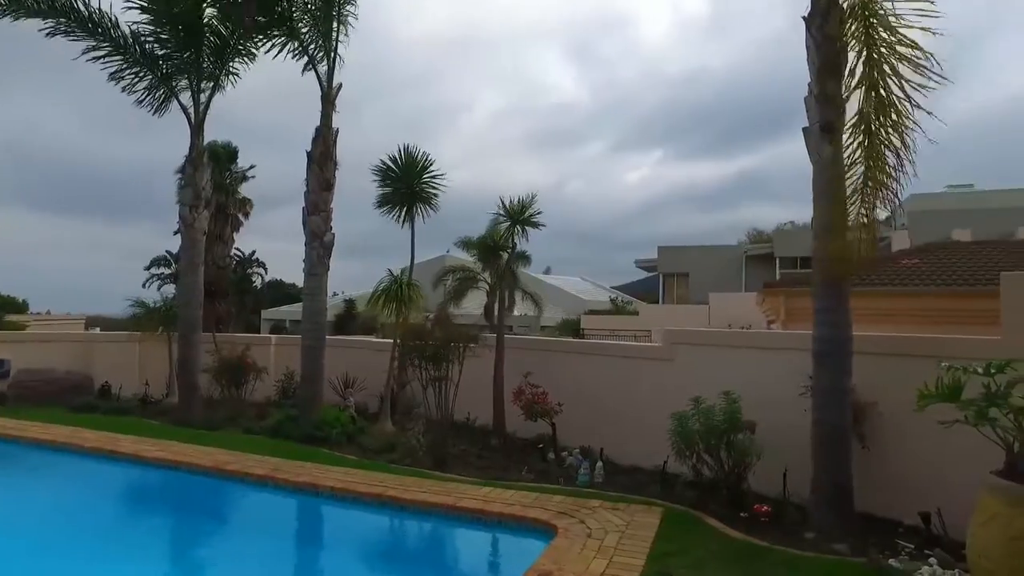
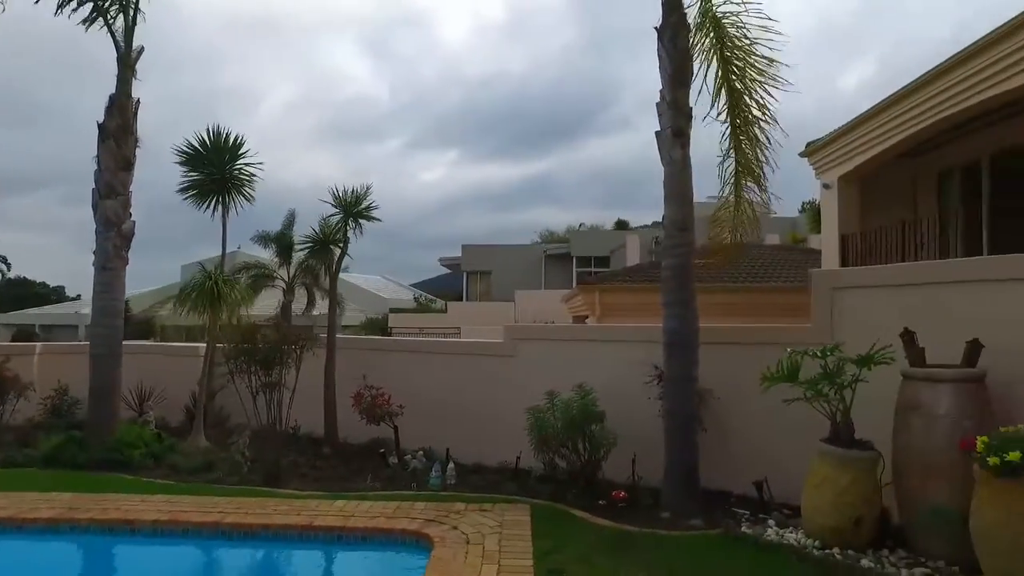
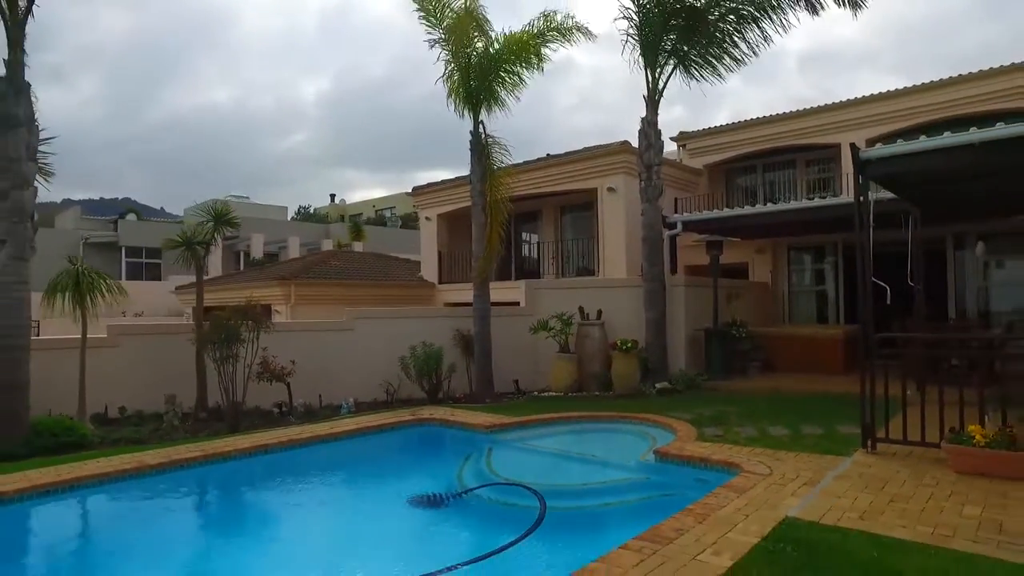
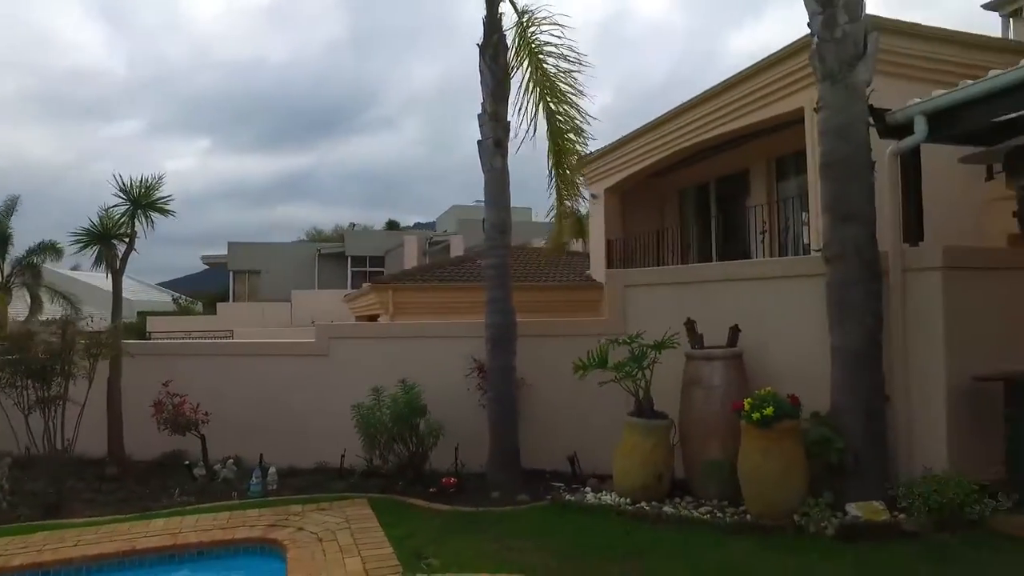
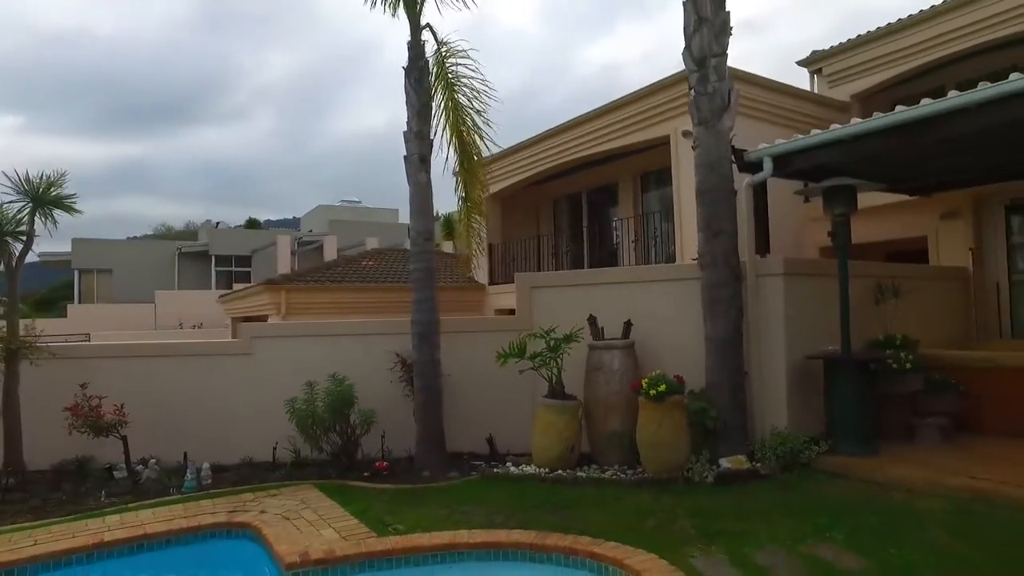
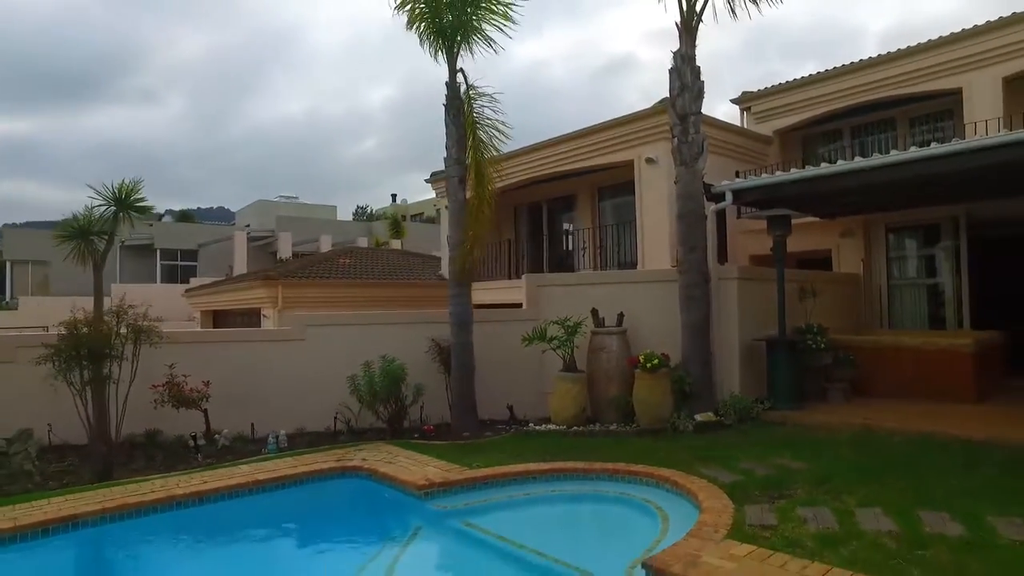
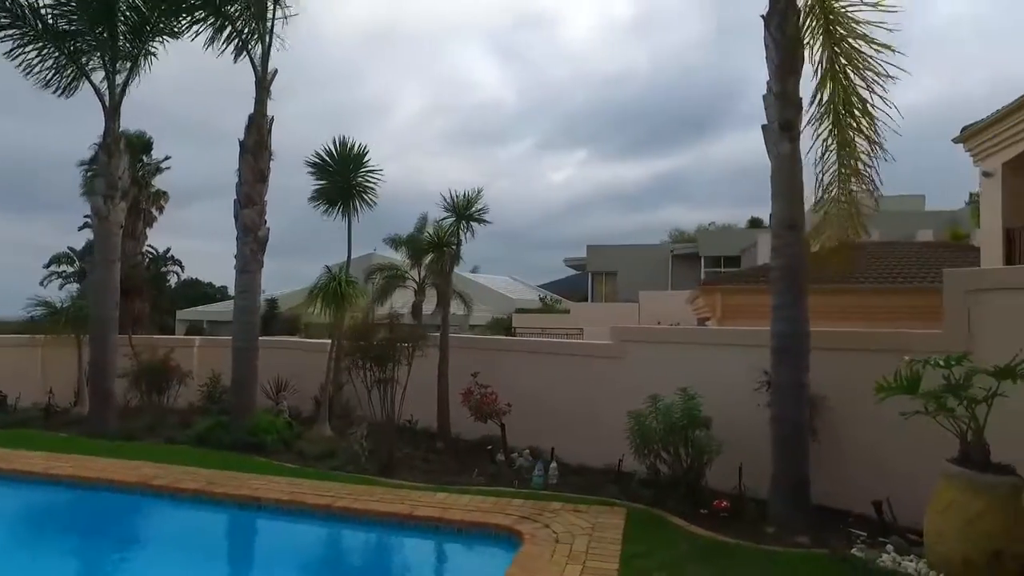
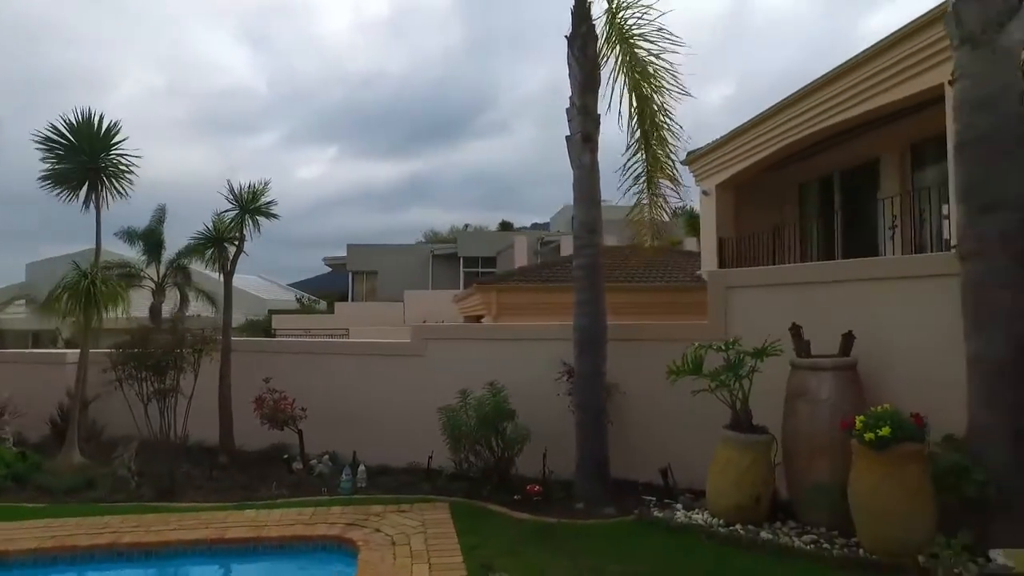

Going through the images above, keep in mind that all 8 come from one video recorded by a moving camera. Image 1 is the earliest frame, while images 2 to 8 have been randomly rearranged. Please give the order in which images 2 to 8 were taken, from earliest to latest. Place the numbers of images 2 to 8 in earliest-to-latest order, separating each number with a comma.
7, 2, 8, 4, 5, 6, 3
